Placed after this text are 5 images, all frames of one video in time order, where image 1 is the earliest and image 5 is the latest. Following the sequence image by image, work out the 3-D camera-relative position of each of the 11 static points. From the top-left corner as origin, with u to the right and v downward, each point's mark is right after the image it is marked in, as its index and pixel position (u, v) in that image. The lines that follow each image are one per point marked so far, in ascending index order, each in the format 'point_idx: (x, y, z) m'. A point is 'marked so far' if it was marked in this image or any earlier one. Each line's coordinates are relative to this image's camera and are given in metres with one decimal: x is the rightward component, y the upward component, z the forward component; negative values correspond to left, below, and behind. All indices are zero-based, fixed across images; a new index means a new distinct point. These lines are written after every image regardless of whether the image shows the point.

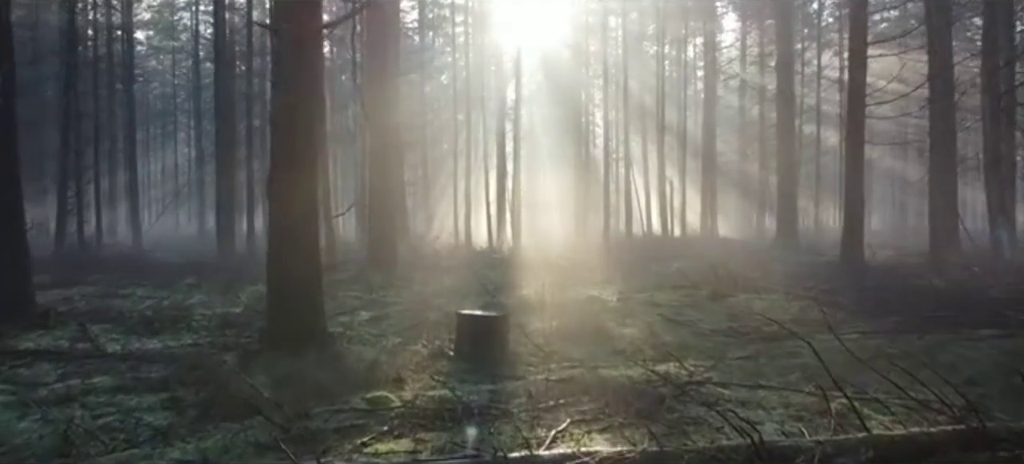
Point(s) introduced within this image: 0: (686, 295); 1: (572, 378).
0: (+2.5, -0.9, +13.4) m
1: (+0.5, -1.2, +7.4) m
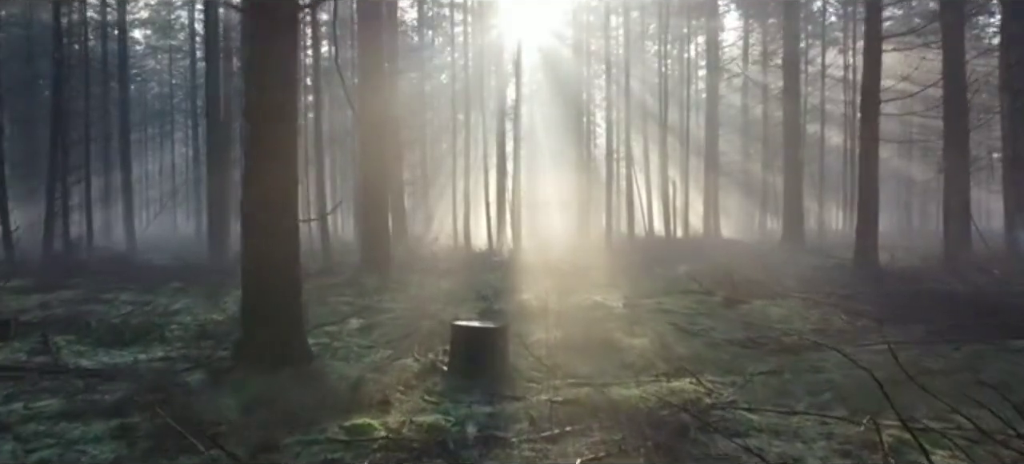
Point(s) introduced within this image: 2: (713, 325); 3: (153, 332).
0: (+2.5, -0.9, +12.6) m
1: (+0.5, -1.2, +6.7) m
2: (+2.3, -1.1, +10.7) m
3: (-3.8, -1.1, +9.9) m
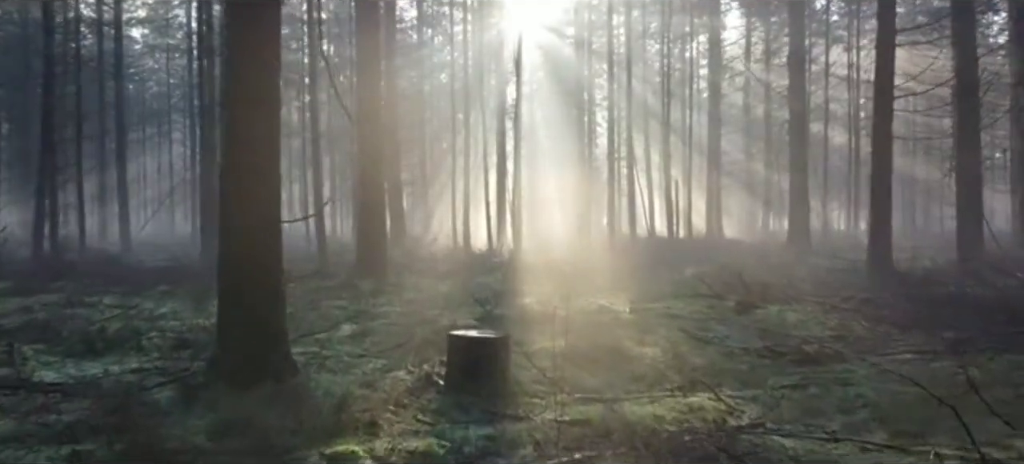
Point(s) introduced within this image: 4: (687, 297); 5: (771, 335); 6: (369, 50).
0: (+2.5, -0.9, +12.0) m
1: (+0.5, -1.2, +6.0) m
2: (+2.3, -1.1, +10.1) m
3: (-3.8, -1.1, +9.2) m
4: (+2.6, -1.0, +13.9) m
5: (+2.8, -1.1, +10.0) m
6: (-2.7, +3.4, +17.7) m
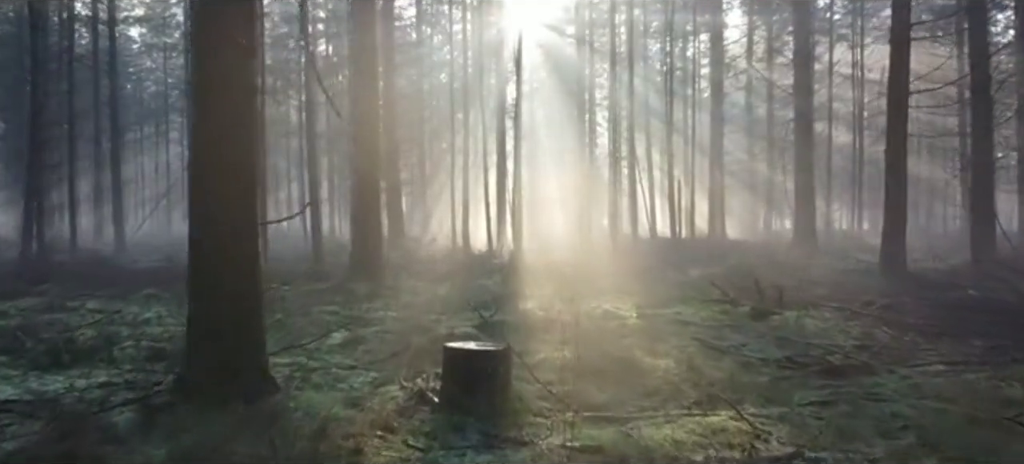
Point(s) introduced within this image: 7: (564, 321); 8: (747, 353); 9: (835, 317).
0: (+2.5, -1.0, +11.3) m
1: (+0.5, -1.2, +5.4) m
2: (+2.3, -1.1, +9.5) m
3: (-3.8, -1.1, +8.6) m
4: (+2.6, -1.0, +13.2) m
5: (+2.8, -1.1, +9.3) m
6: (-2.7, +3.4, +17.1) m
7: (+0.6, -1.1, +11.2) m
8: (+2.2, -1.1, +8.9) m
9: (+3.8, -1.0, +10.9) m
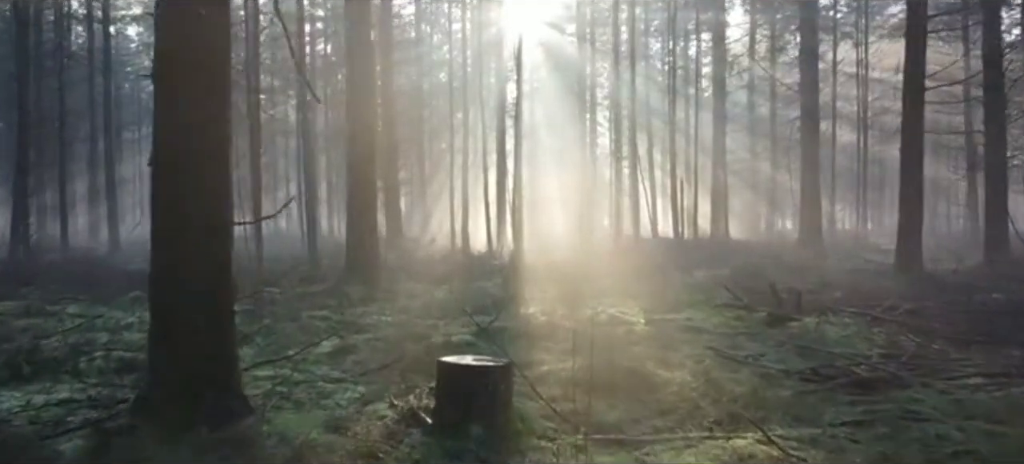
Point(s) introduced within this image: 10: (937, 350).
0: (+2.5, -1.0, +10.7) m
1: (+0.5, -1.2, +4.7) m
2: (+2.3, -1.1, +8.8) m
3: (-3.8, -1.1, +7.9) m
4: (+2.6, -1.0, +12.6) m
5: (+2.8, -1.1, +8.6) m
6: (-2.7, +3.4, +16.4) m
7: (+0.6, -1.1, +10.6) m
8: (+2.3, -1.2, +8.2) m
9: (+3.8, -1.0, +10.2) m
10: (+4.1, -1.1, +8.9) m
